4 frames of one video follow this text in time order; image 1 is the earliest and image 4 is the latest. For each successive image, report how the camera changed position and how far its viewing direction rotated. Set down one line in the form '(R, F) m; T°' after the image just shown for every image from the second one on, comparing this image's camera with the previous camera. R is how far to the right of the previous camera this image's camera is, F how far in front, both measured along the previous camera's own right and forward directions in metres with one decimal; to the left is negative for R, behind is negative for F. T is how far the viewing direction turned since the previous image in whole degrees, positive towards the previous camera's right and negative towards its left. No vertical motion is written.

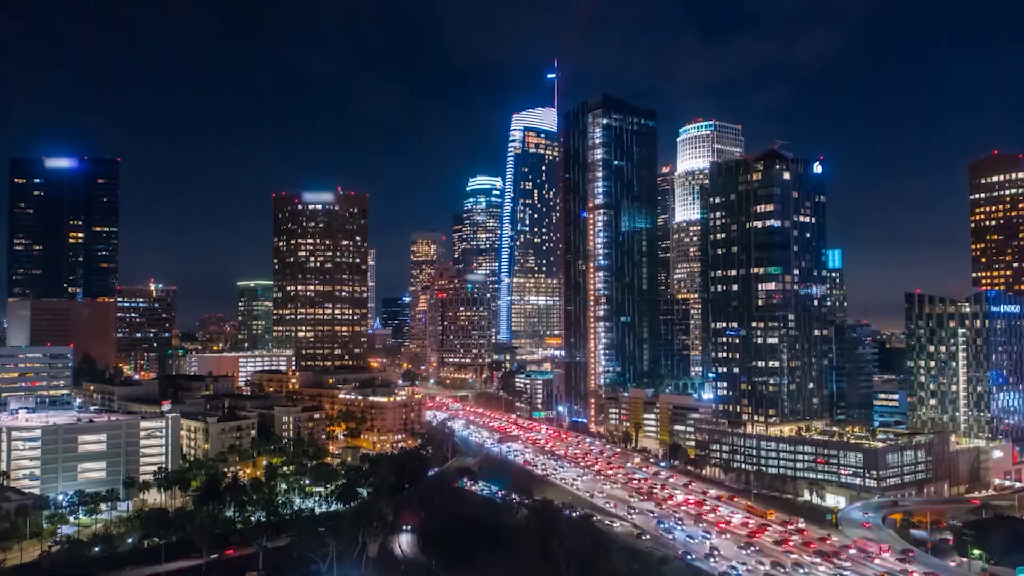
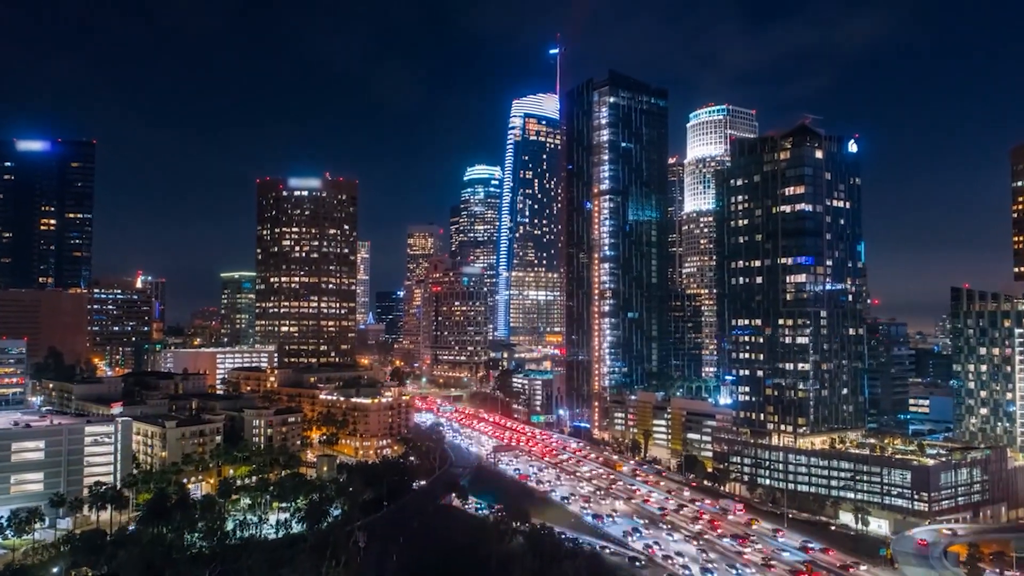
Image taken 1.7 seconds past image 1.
(+0.5, +14.6) m; 0°
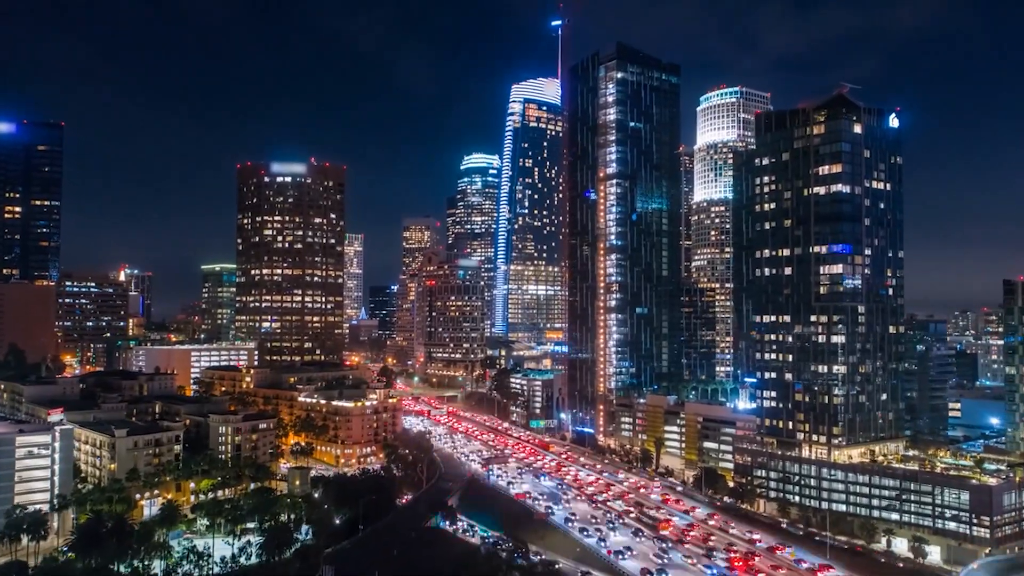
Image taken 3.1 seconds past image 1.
(+0.2, +13.8) m; 0°
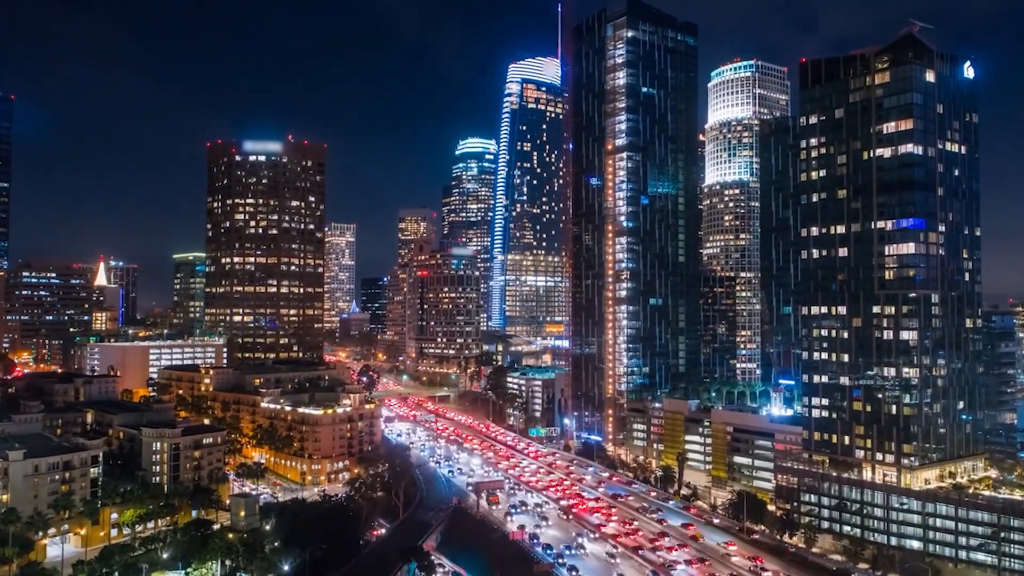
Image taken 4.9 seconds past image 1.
(+0.6, +19.1) m; 0°
